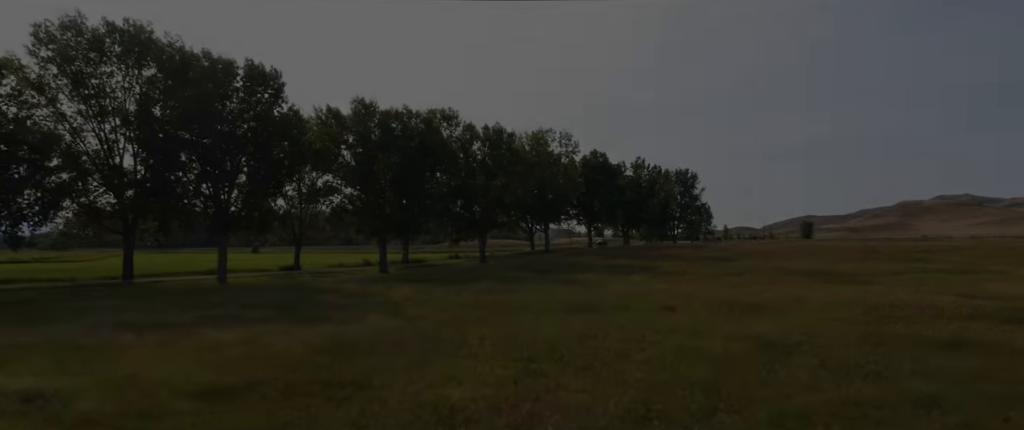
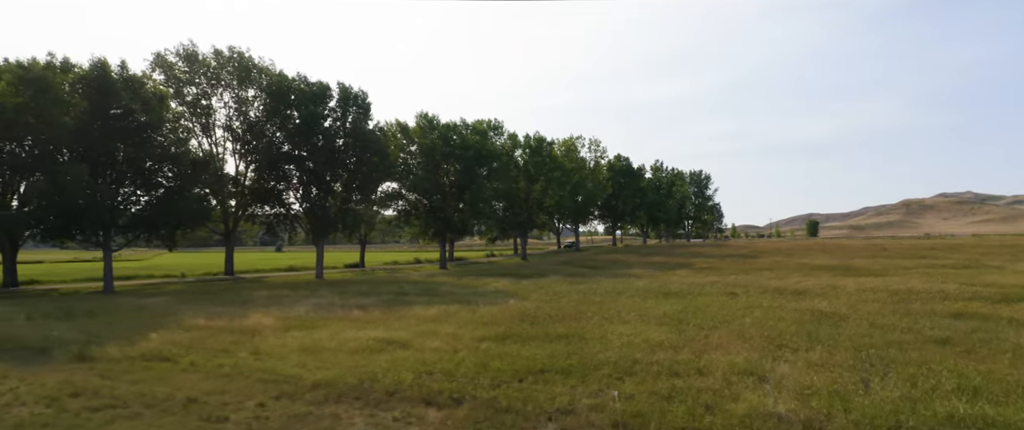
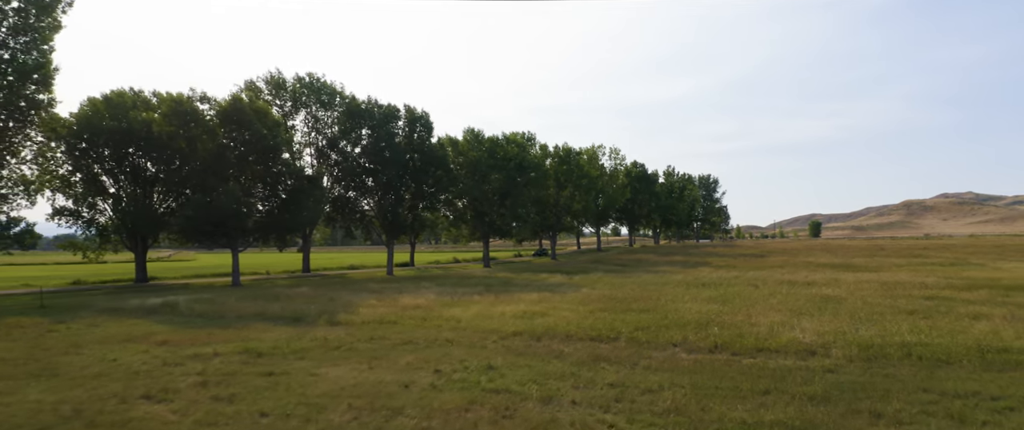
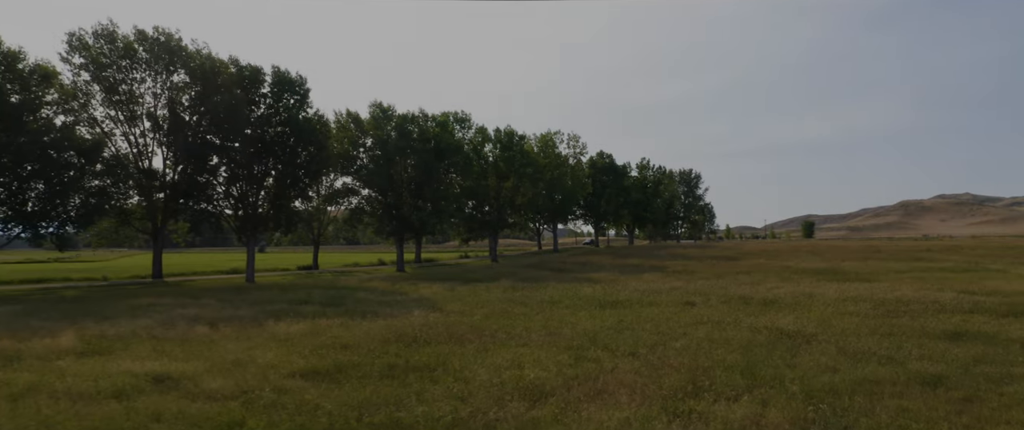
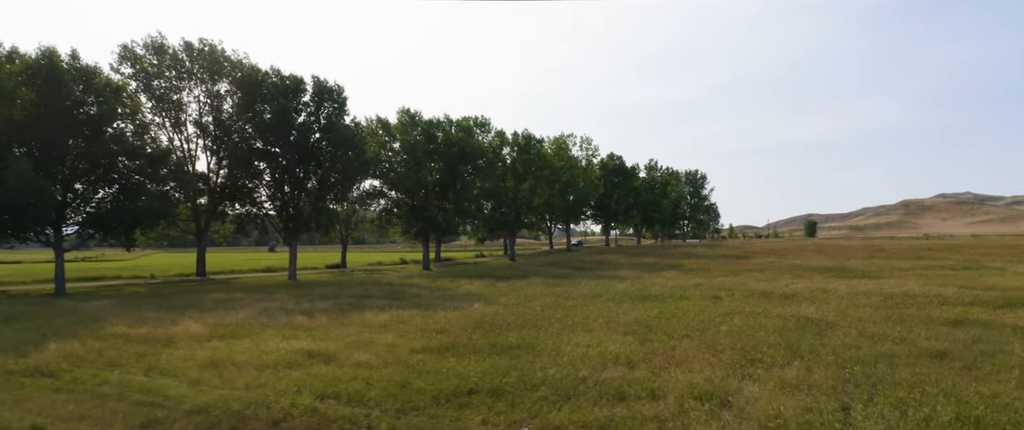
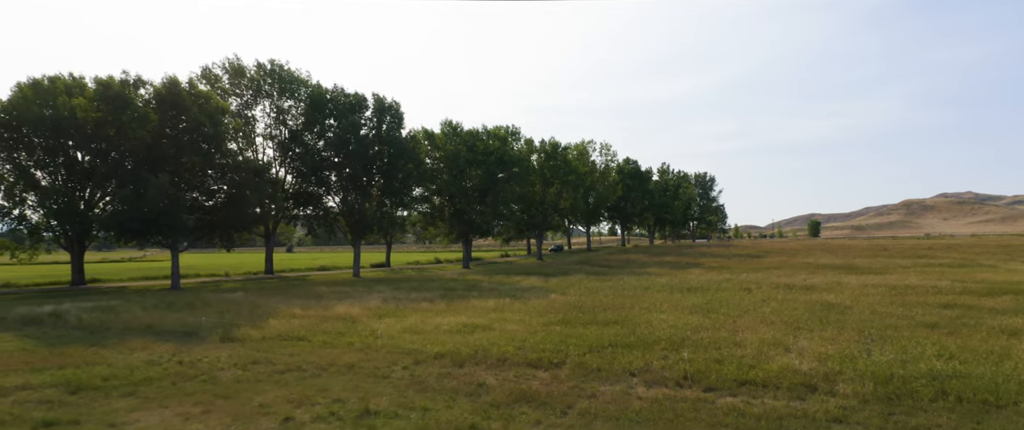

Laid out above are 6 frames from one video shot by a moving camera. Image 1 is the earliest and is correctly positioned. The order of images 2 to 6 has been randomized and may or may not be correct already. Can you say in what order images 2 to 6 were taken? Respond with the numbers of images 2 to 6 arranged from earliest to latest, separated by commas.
4, 5, 2, 6, 3
